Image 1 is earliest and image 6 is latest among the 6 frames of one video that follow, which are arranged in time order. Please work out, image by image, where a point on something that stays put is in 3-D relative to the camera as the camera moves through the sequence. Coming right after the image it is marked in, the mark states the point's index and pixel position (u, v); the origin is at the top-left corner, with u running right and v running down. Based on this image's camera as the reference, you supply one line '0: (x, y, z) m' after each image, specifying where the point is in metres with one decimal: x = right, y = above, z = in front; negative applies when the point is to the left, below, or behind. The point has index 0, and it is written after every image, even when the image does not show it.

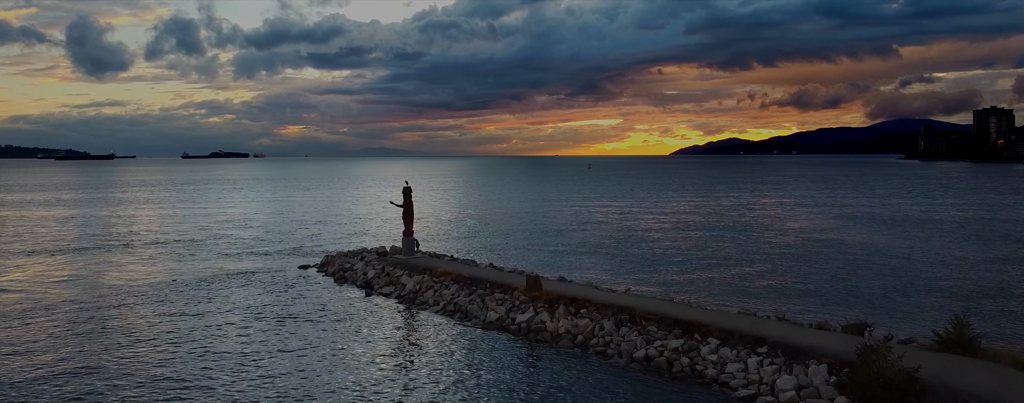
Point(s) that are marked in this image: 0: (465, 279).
0: (-1.1, -1.9, +16.6) m
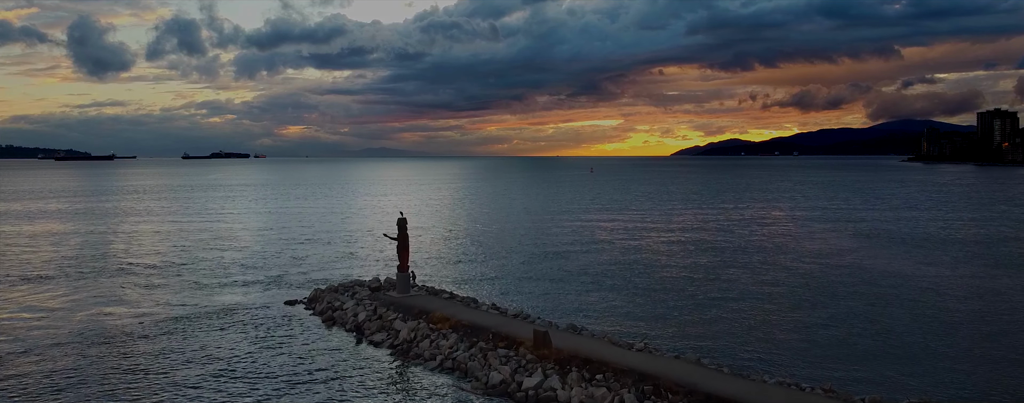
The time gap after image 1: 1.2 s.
0: (-1.0, -2.7, +15.0) m
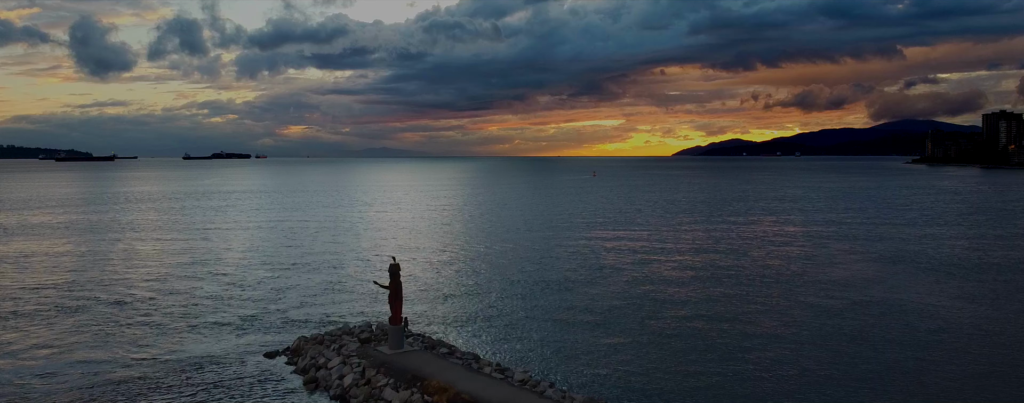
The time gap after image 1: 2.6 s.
0: (-0.9, -3.7, +13.0) m
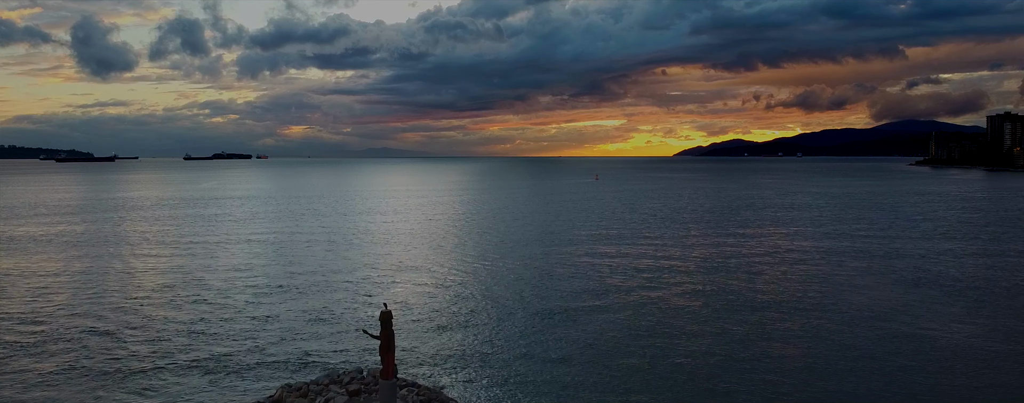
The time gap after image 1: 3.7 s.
0: (-0.8, -4.6, +11.2) m
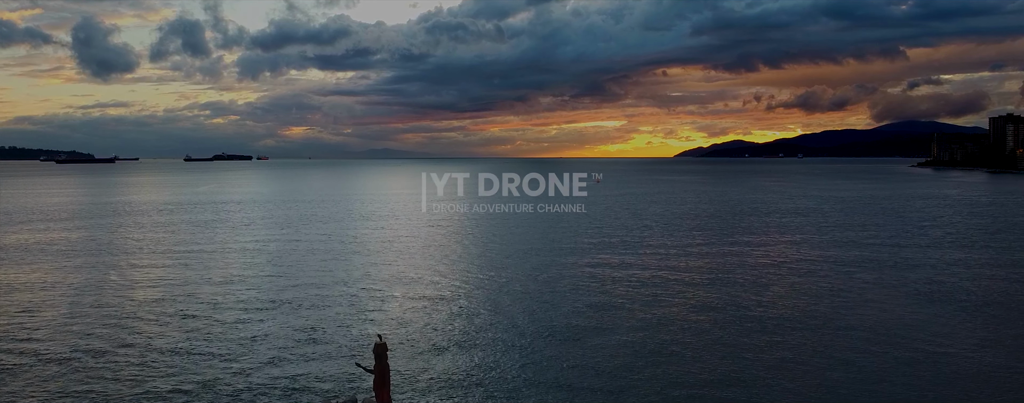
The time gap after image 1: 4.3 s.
0: (-0.8, -5.1, +10.2) m
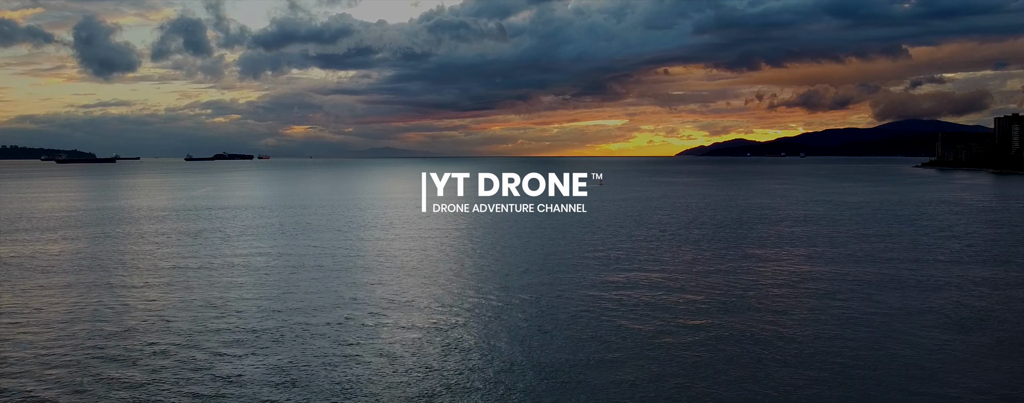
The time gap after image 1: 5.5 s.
0: (-0.8, -6.0, +8.1) m
